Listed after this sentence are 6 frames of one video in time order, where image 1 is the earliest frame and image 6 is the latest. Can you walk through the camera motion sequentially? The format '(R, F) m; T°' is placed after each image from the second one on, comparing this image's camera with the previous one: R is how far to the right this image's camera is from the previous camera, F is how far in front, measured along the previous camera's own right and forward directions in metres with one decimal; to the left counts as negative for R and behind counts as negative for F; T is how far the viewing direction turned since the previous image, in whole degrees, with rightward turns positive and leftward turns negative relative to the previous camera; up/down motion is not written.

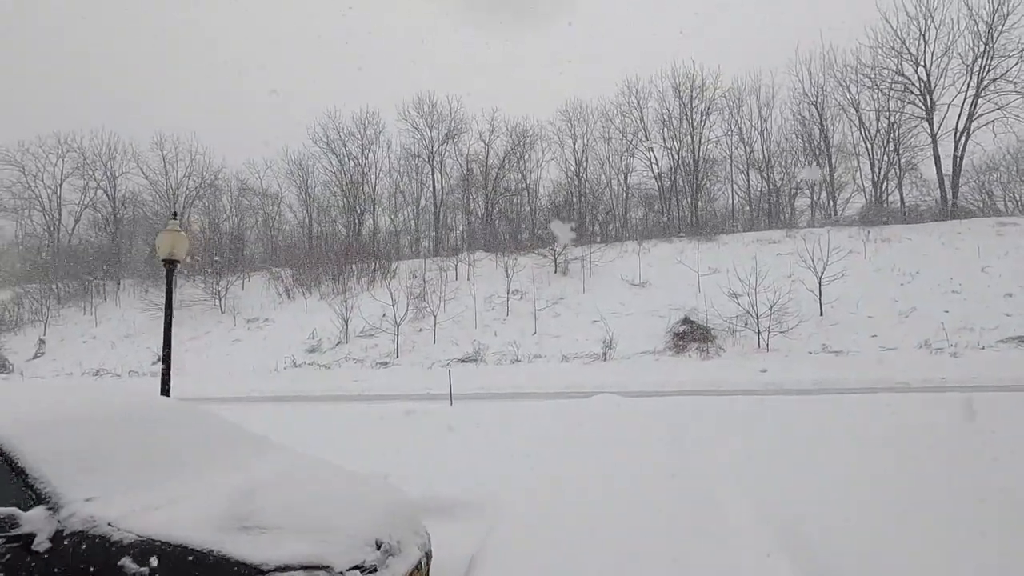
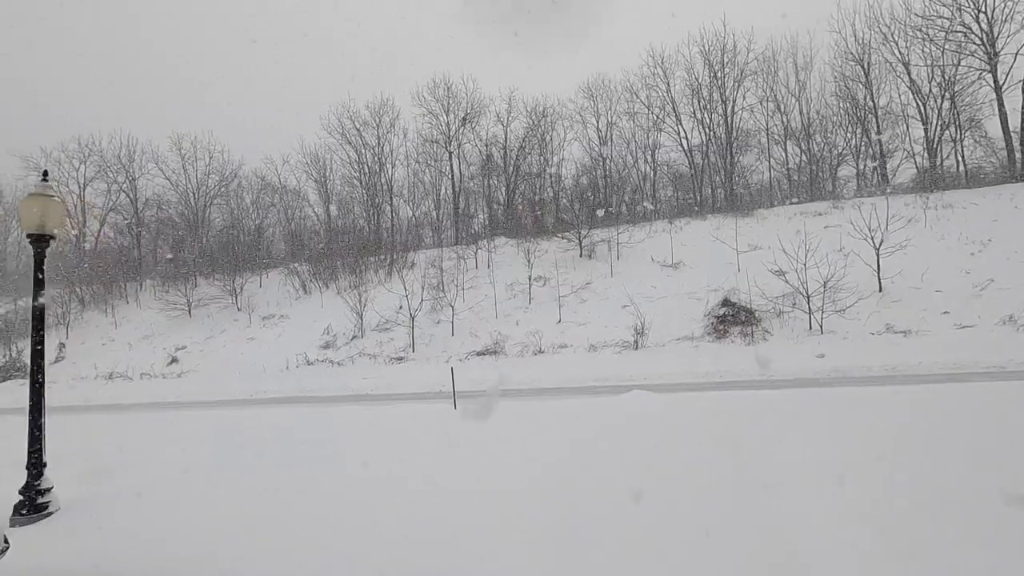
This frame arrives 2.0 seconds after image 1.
(+0.3, +1.6) m; -3°
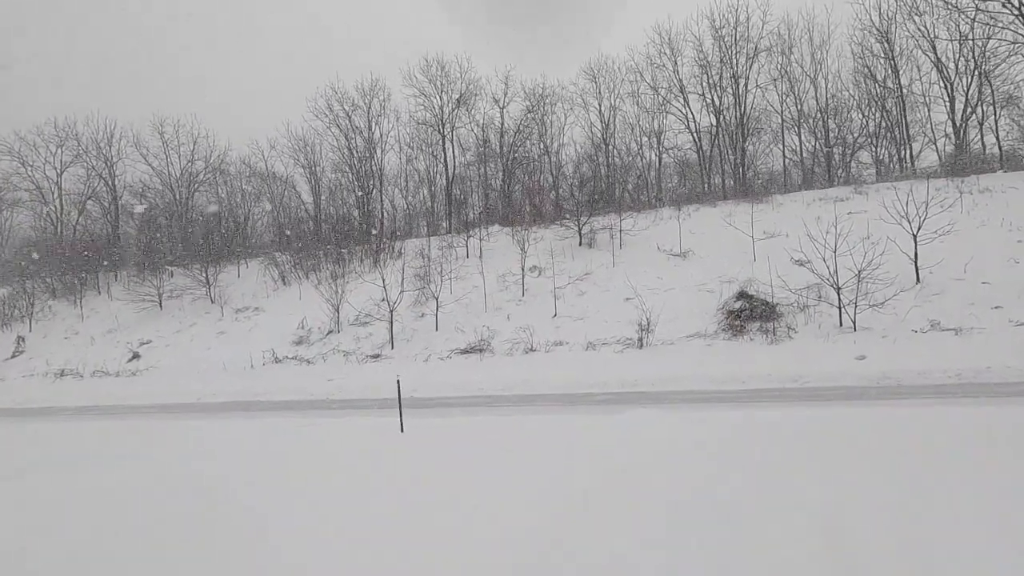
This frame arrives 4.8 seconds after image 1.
(+0.4, +2.0) m; 0°
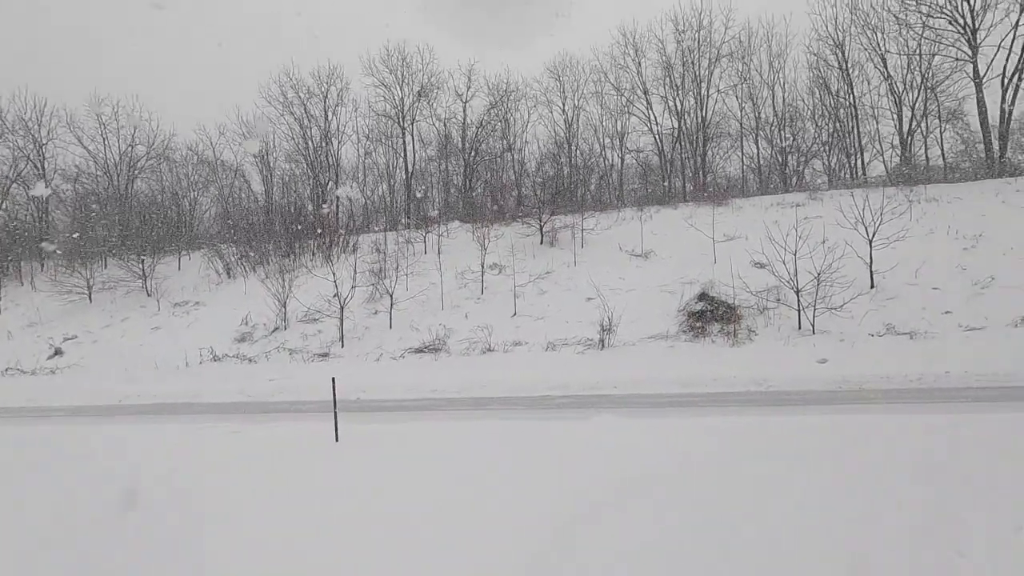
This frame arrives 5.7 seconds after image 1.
(0.0, +0.6) m; +4°
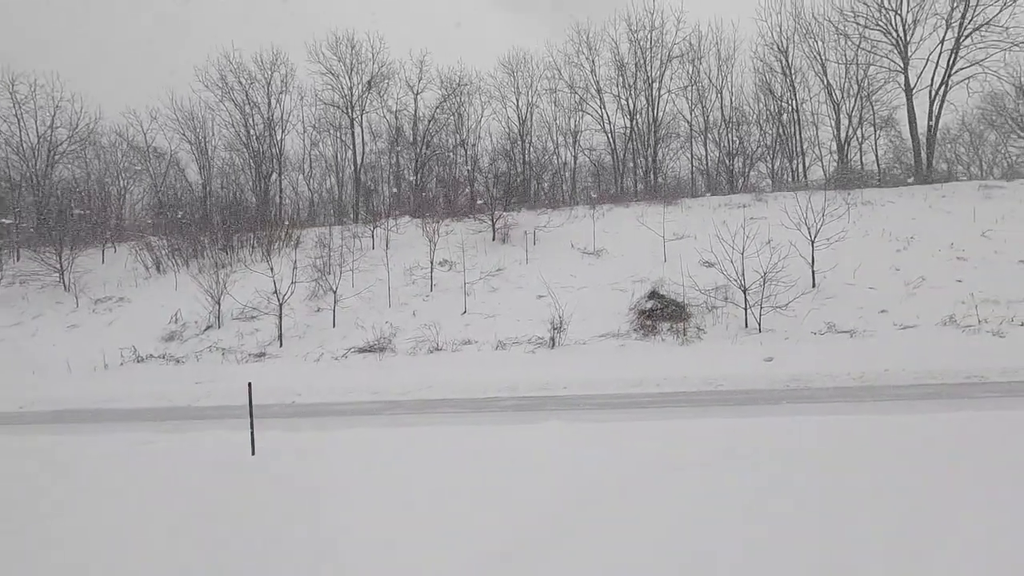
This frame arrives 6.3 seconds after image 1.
(+0.1, +0.4) m; +5°
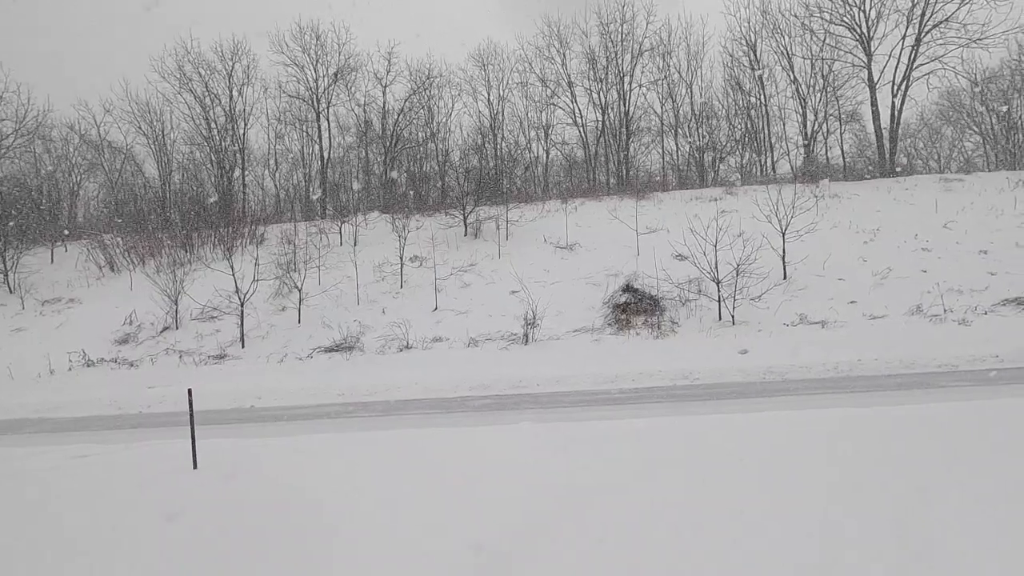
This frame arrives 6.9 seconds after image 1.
(0.0, +0.3) m; +3°
